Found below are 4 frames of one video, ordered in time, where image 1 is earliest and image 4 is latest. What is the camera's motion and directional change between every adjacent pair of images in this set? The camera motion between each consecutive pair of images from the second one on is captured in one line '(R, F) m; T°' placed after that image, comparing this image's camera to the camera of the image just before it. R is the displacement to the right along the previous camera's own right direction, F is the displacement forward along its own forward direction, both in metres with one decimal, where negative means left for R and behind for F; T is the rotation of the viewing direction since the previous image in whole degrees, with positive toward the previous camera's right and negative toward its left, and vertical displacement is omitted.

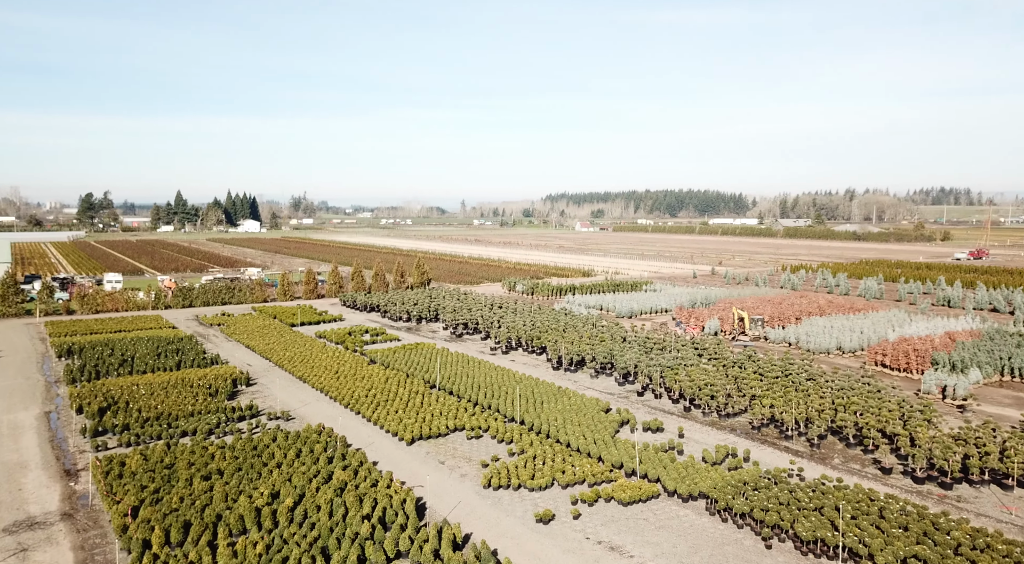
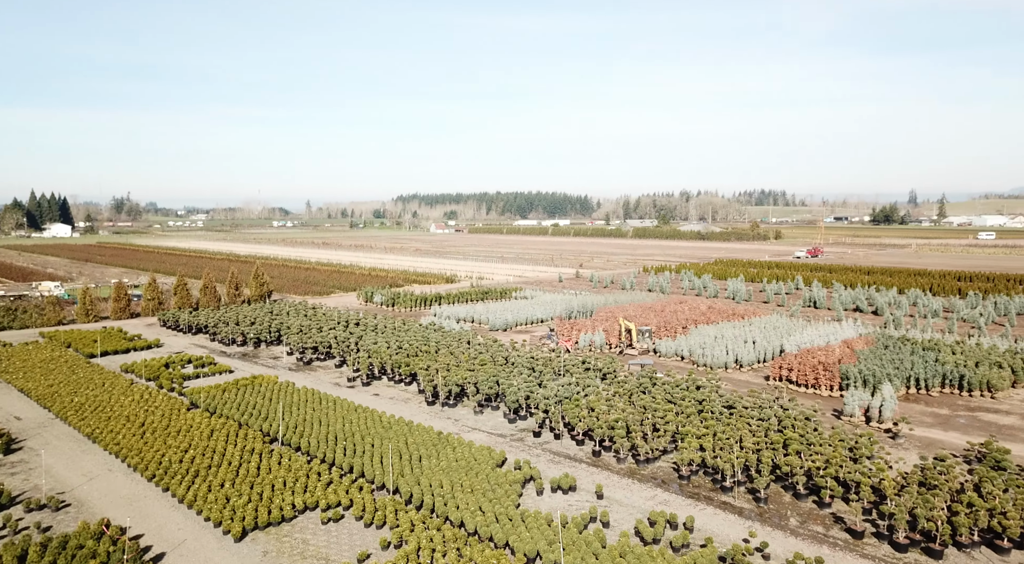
(-0.3, +3.9) m; +11°
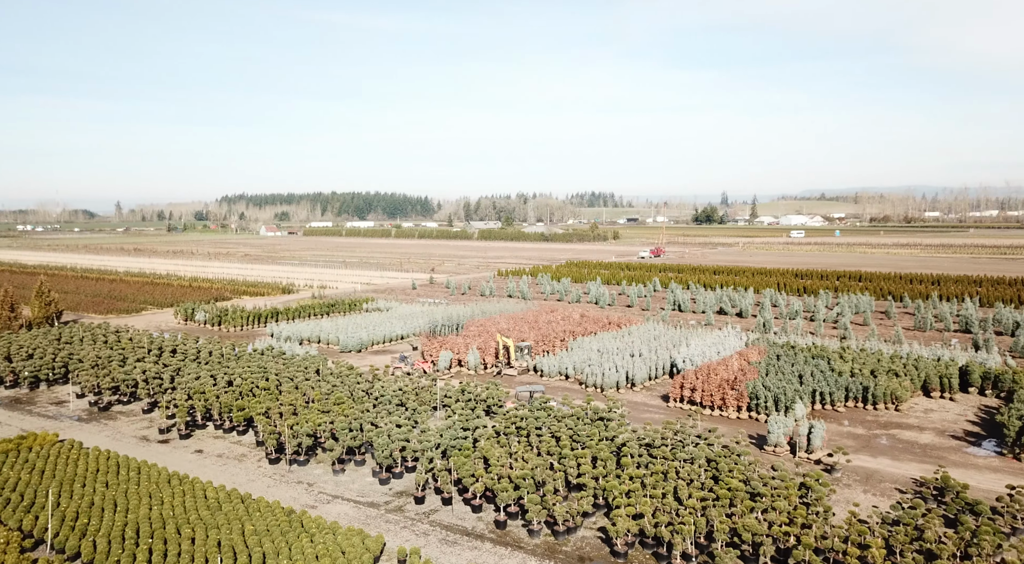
(-0.5, +3.6) m; +12°
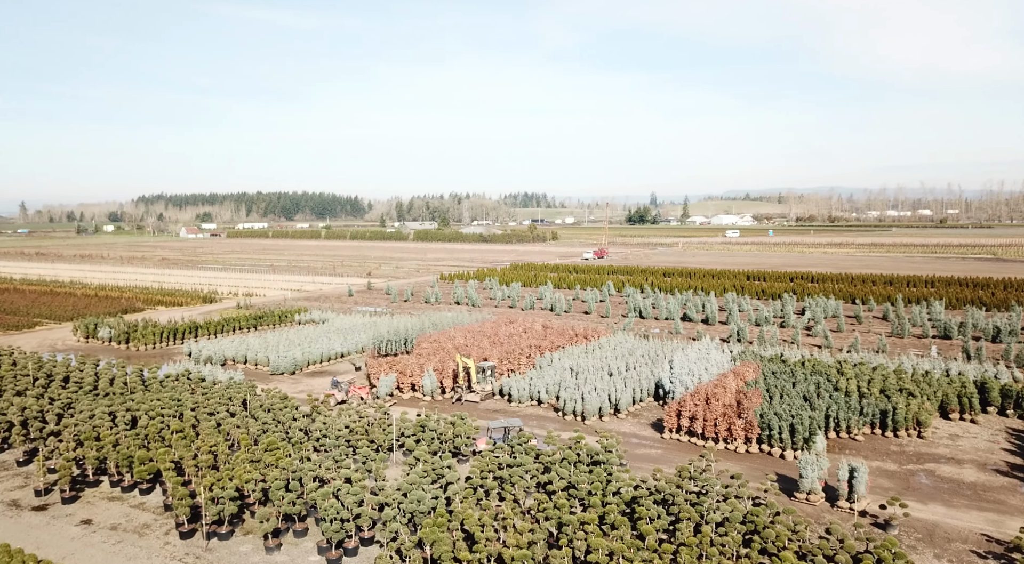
(-0.8, +3.1) m; +5°
